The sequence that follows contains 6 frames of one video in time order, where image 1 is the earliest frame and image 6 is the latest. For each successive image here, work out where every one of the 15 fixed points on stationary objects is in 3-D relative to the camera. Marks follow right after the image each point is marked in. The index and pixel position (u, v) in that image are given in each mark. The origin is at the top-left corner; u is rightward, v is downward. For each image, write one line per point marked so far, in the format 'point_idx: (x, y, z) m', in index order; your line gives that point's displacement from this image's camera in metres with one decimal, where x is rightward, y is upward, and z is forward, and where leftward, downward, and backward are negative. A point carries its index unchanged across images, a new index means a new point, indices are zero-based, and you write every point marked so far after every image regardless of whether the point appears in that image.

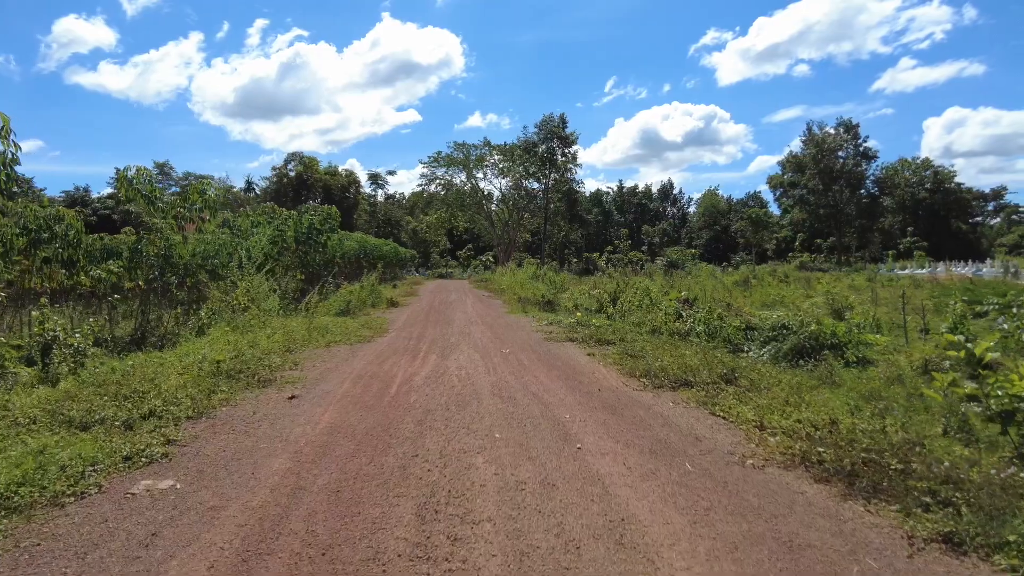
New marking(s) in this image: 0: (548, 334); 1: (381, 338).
0: (+0.7, -0.9, +12.9) m
1: (-2.6, -1.0, +12.8) m
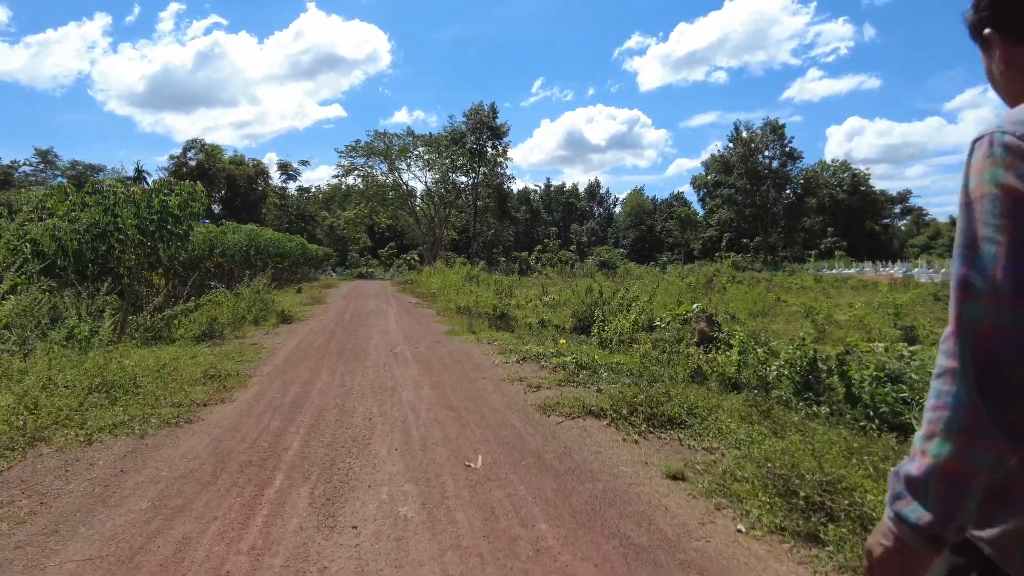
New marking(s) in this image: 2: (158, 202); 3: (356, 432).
0: (+0.2, -1.2, +7.3) m
1: (-3.0, -1.2, +6.8) m
2: (-8.4, +2.0, +15.4) m
3: (-1.3, -1.2, +5.6) m
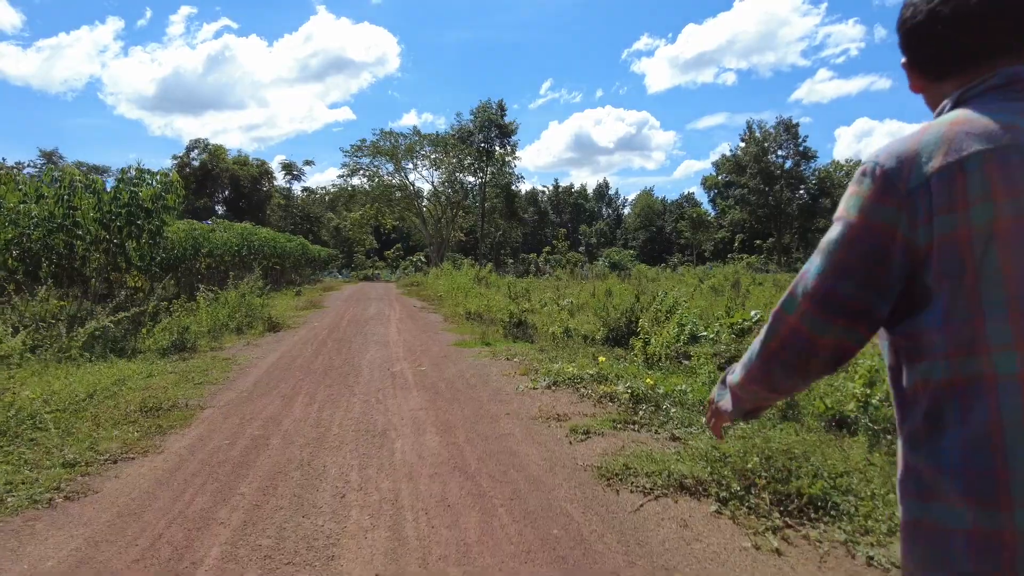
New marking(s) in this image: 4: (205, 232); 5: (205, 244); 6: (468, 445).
0: (+0.6, -1.2, +5.2) m
1: (-2.7, -1.3, +4.7) m
2: (-8.0, +2.0, +13.4) m
3: (-1.0, -1.3, +3.5) m
4: (-9.1, +1.6, +19.4) m
5: (-8.9, +1.2, +18.8) m
6: (-0.3, -1.2, +5.0) m
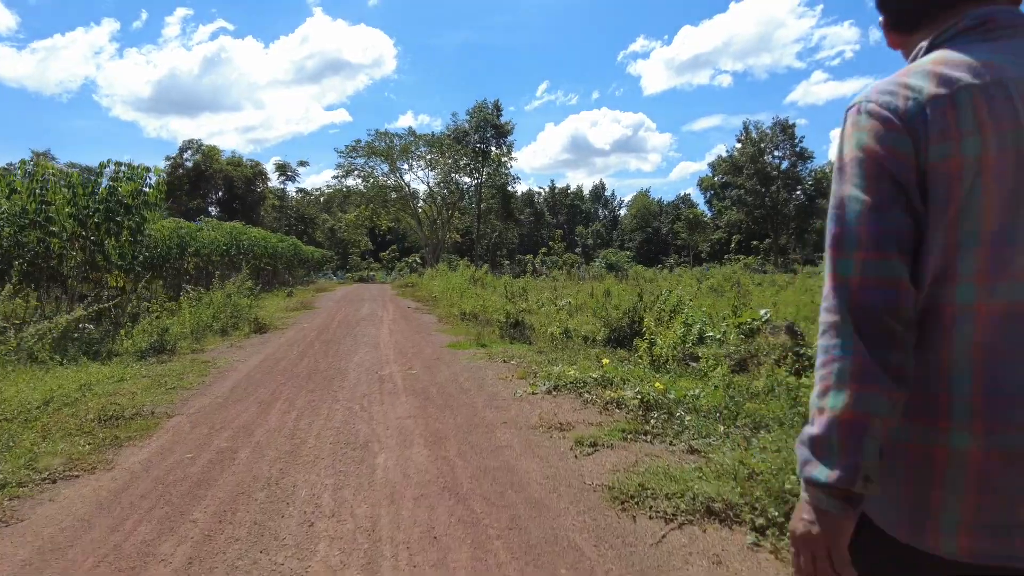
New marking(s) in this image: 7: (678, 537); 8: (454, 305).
0: (+0.5, -1.2, +4.6) m
1: (-2.7, -1.2, +4.1) m
2: (-8.1, +2.0, +12.8) m
3: (-1.1, -1.2, +2.9) m
4: (-9.2, +1.6, +18.8) m
5: (-9.0, +1.2, +18.1) m
6: (-0.4, -1.2, +4.4) m
7: (+0.8, -1.2, +3.2) m
8: (-1.8, -0.5, +19.5) m
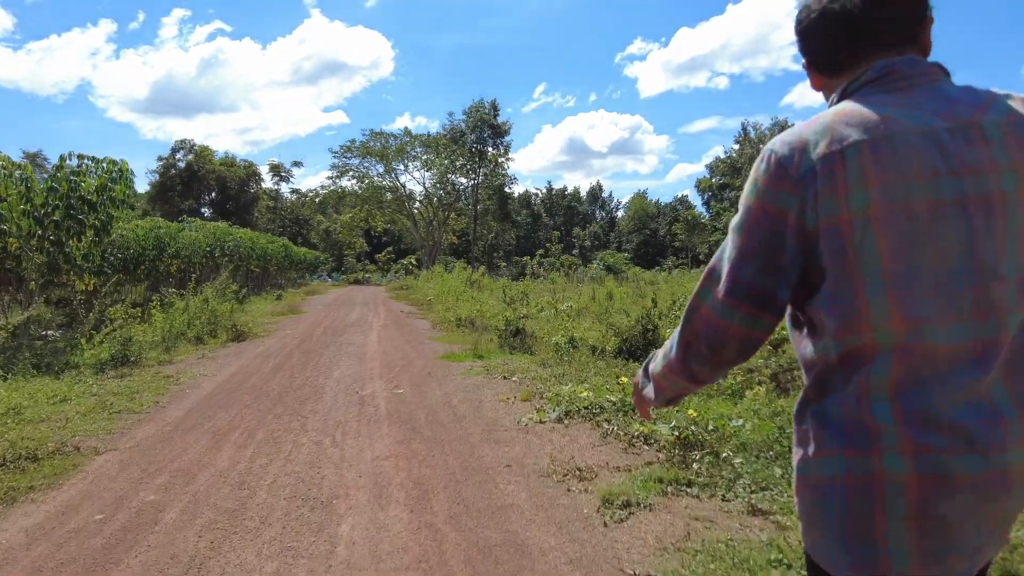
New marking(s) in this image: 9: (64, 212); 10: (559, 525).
0: (+0.6, -1.2, +3.5) m
1: (-2.6, -1.3, +3.0) m
2: (-8.1, +1.9, +11.7) m
3: (-1.0, -1.3, +1.8) m
4: (-9.3, +1.5, +17.6) m
5: (-9.0, +1.1, +17.0) m
6: (-0.3, -1.2, +3.3) m
7: (+0.9, -1.3, +2.1) m
8: (-1.8, -0.6, +18.4) m
9: (-8.1, +1.4, +11.8) m
10: (+0.3, -1.2, +3.4) m
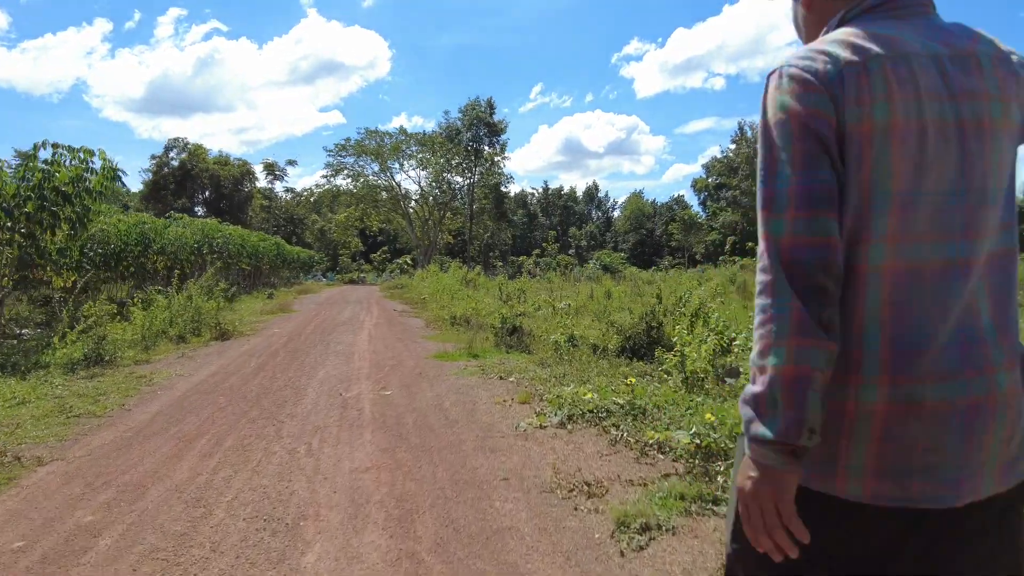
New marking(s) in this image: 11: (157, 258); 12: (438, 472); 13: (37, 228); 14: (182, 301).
0: (+0.6, -1.1, +2.9) m
1: (-2.7, -1.2, +2.4) m
2: (-8.1, +2.0, +11.1) m
3: (-1.0, -1.2, +1.2) m
4: (-9.3, +1.6, +17.0) m
5: (-9.1, +1.2, +16.4) m
6: (-0.3, -1.2, +2.8) m
7: (+0.9, -1.2, +1.5) m
8: (-1.9, -0.5, +17.9) m
9: (-8.1, +1.4, +11.2) m
10: (+0.2, -1.2, +2.9) m
11: (-9.5, +0.8, +17.3) m
12: (-0.5, -1.1, +4.0) m
13: (-8.3, +1.1, +11.4) m
14: (-7.1, -0.2, +14.1) m
